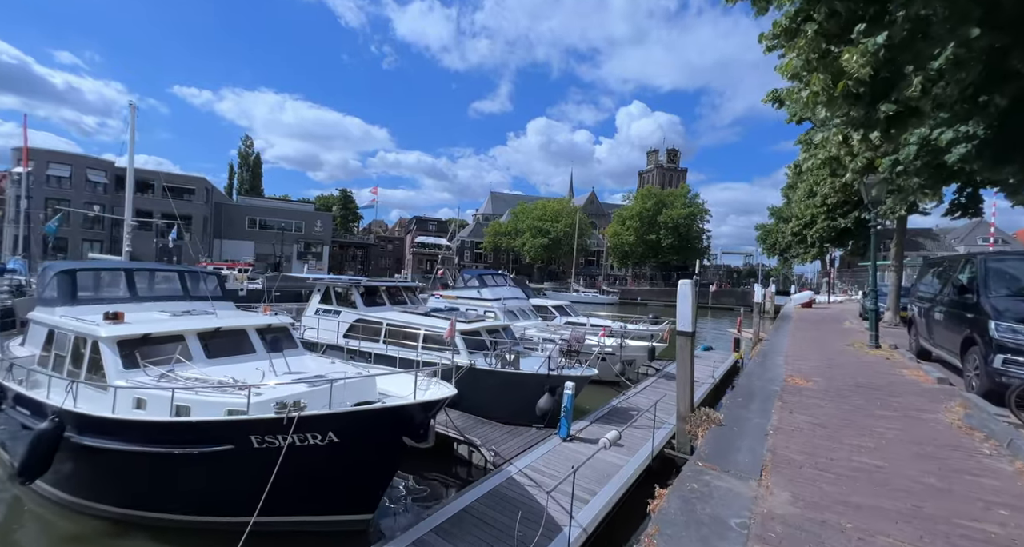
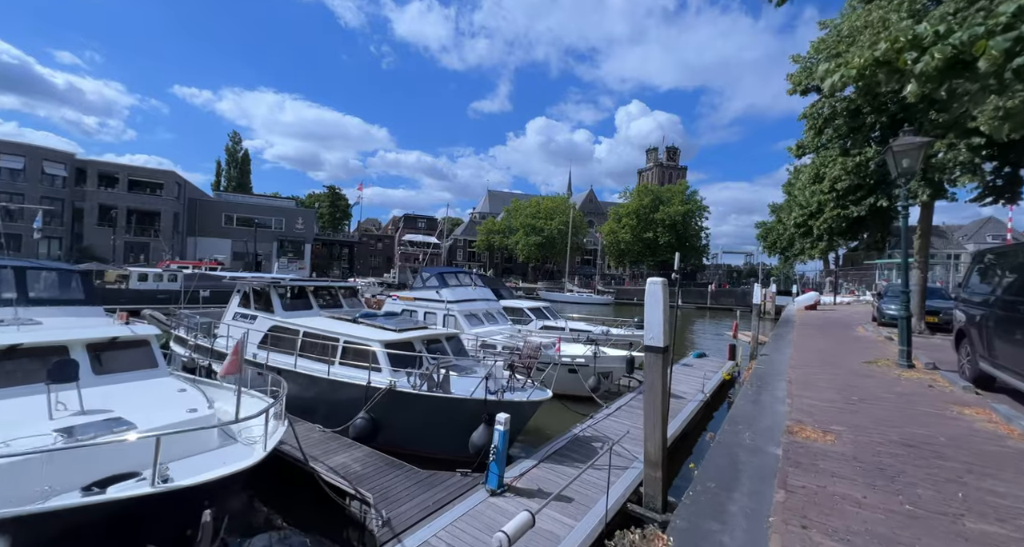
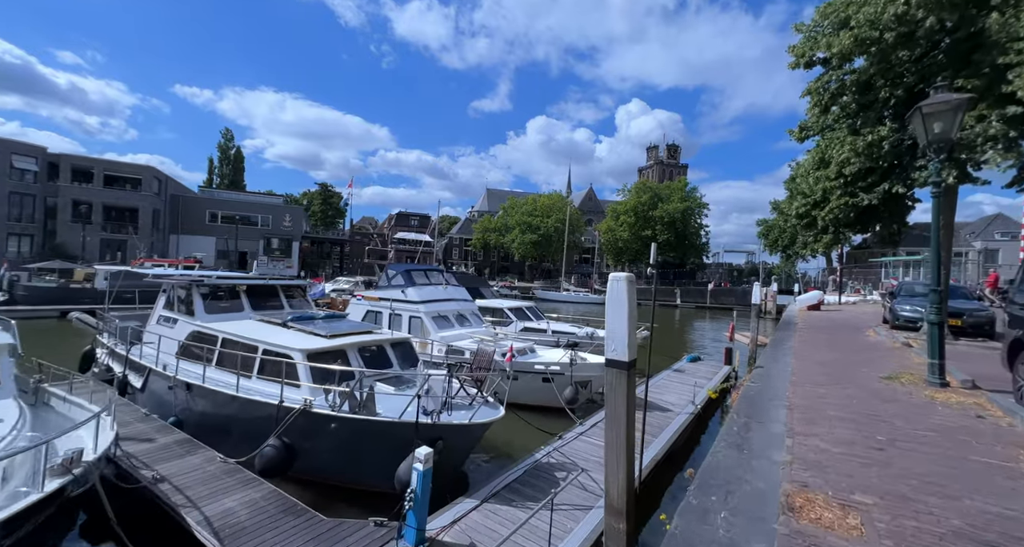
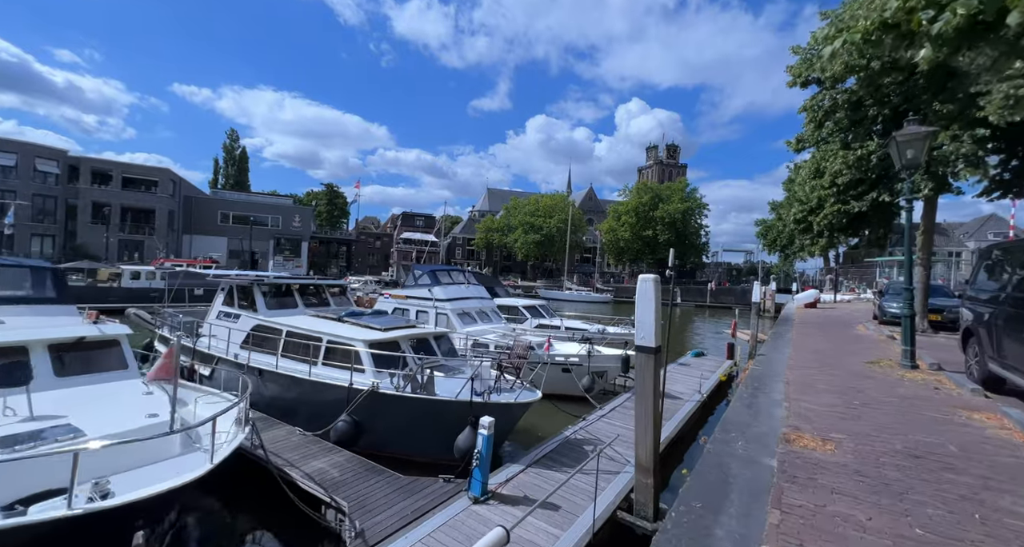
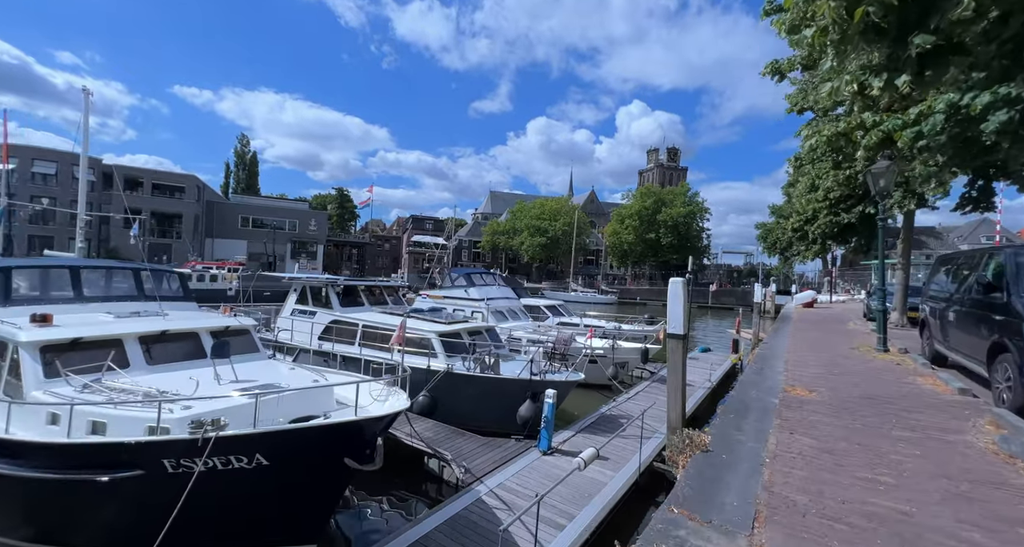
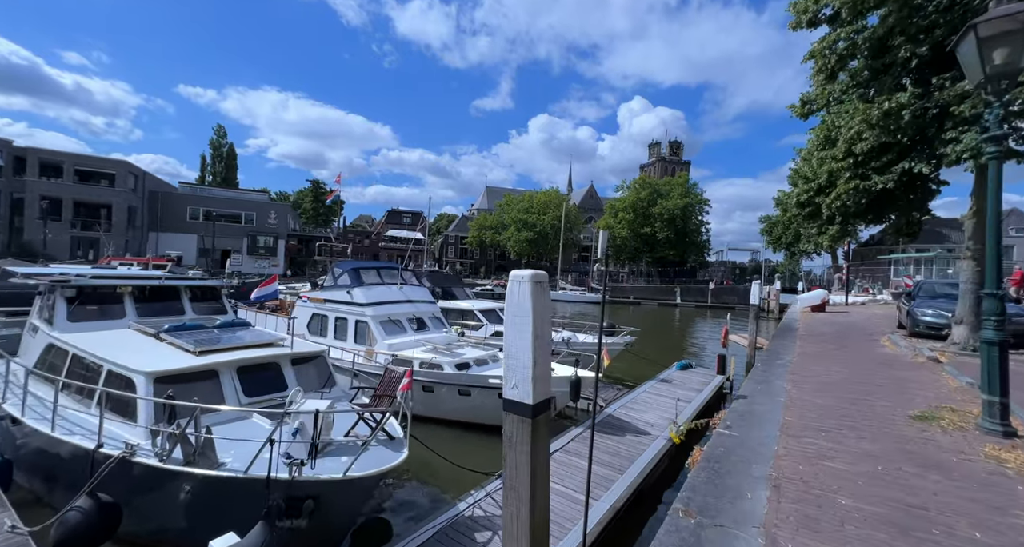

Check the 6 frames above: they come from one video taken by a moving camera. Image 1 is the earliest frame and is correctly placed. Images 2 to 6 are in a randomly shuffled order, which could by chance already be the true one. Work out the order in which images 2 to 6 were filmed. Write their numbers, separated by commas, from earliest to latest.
5, 2, 4, 3, 6
